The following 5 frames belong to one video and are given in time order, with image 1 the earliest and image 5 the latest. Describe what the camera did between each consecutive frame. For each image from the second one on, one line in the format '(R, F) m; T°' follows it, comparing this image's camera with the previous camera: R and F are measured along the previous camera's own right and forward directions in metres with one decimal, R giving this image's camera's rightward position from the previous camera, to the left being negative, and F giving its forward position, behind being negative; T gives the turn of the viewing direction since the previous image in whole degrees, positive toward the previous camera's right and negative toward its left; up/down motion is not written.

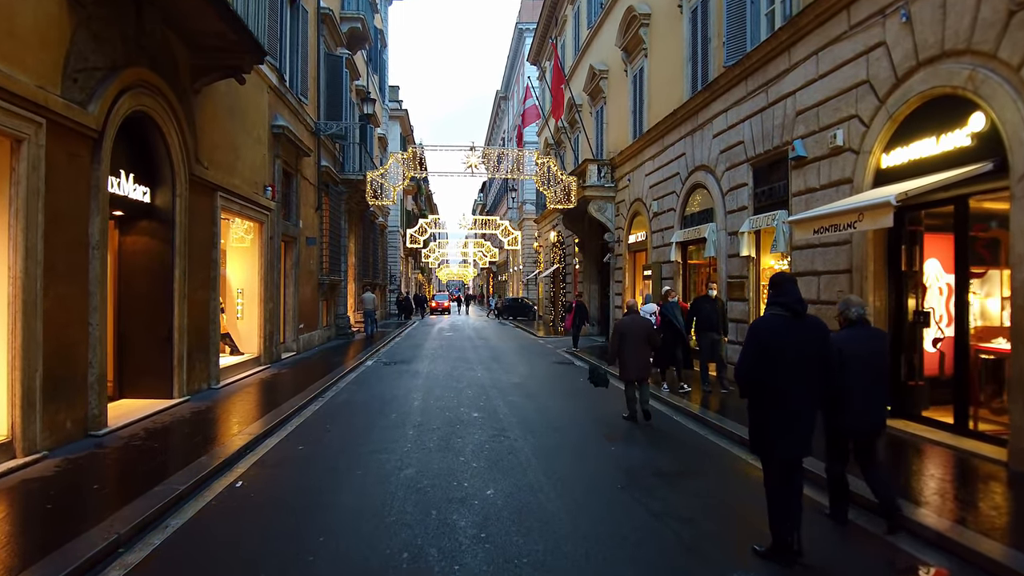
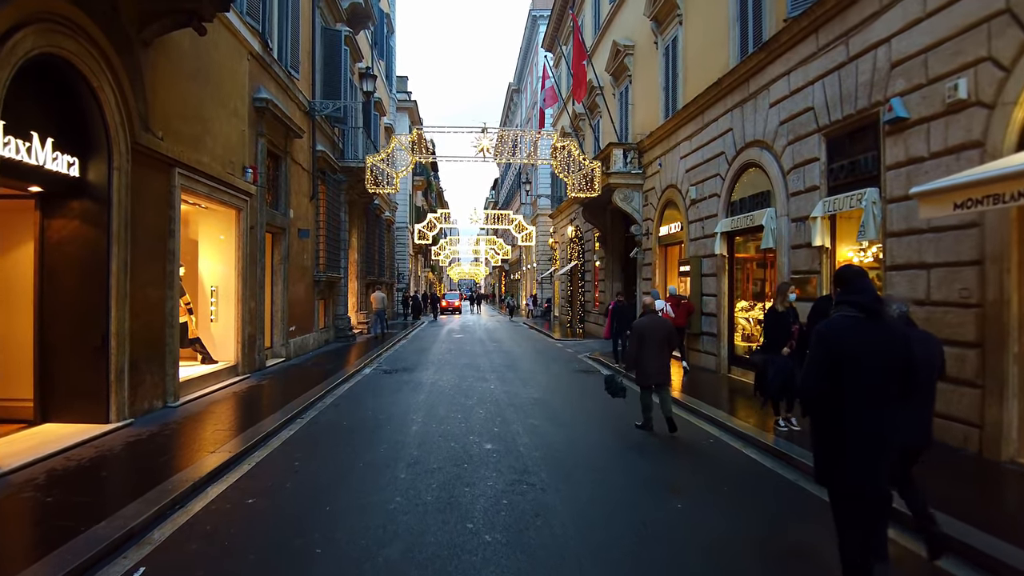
(-0.1, +1.9) m; -1°
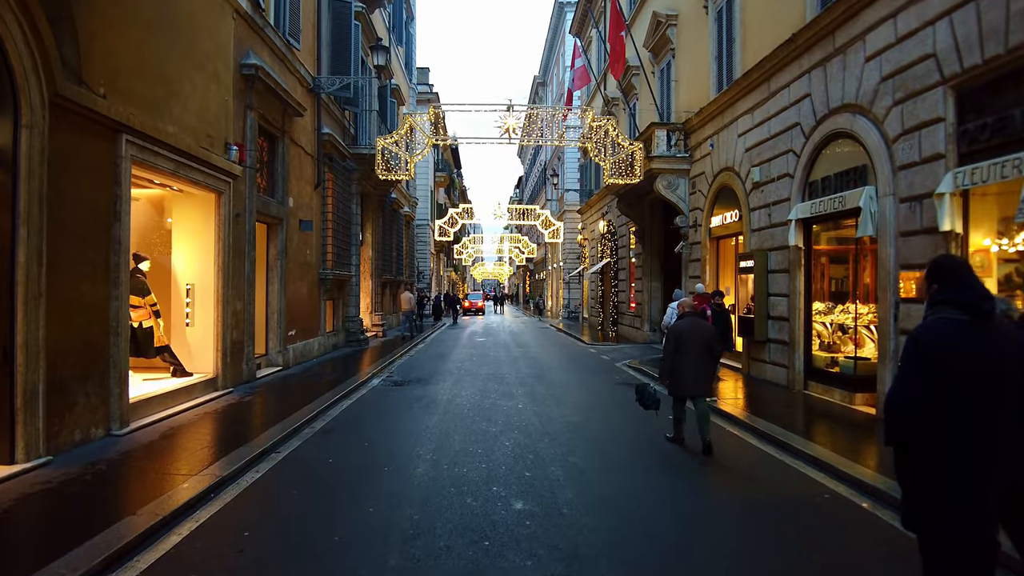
(-0.1, +1.9) m; -2°
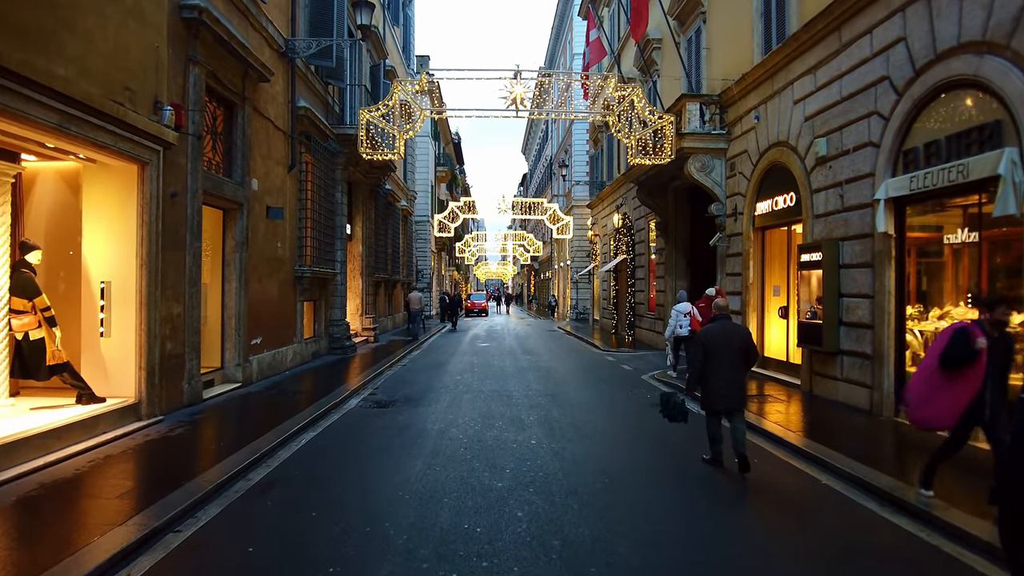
(-0.1, +2.1) m; 0°
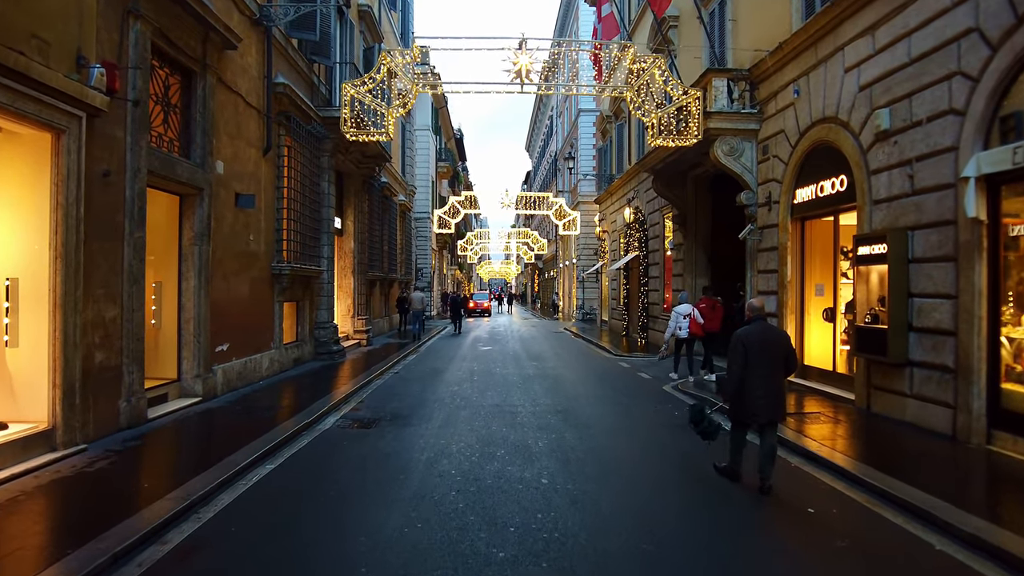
(0.0, +1.4) m; 0°
